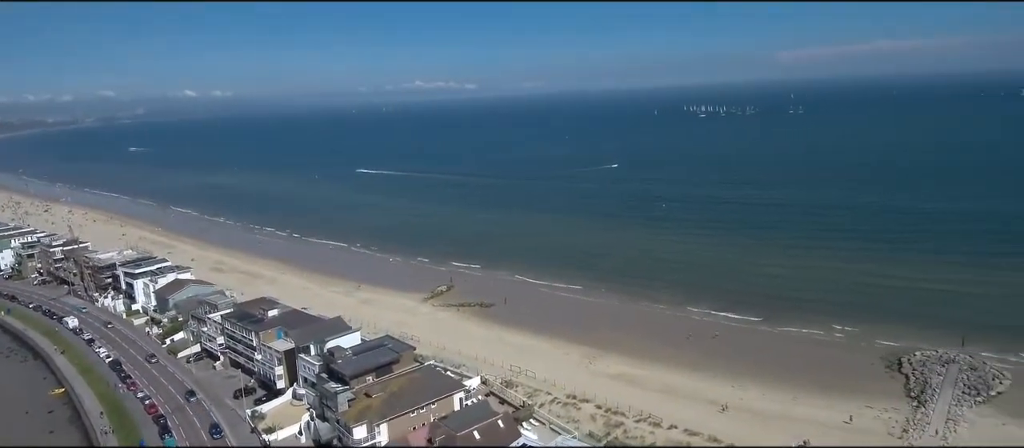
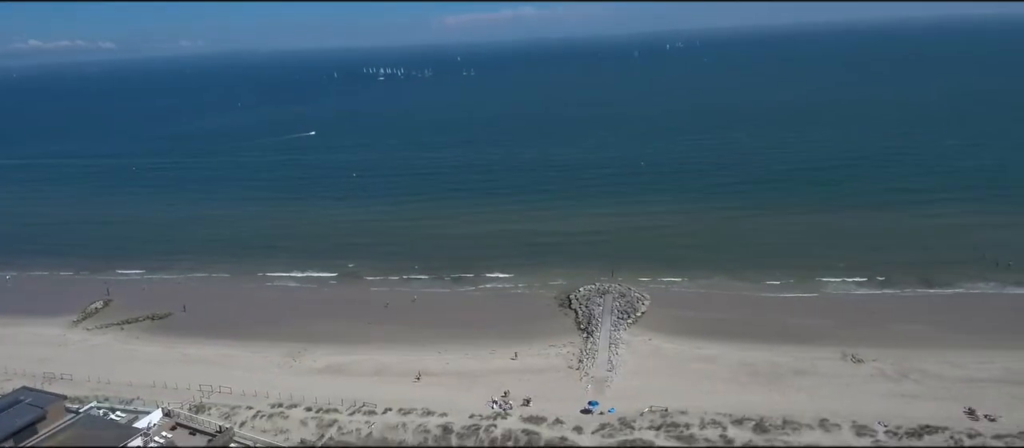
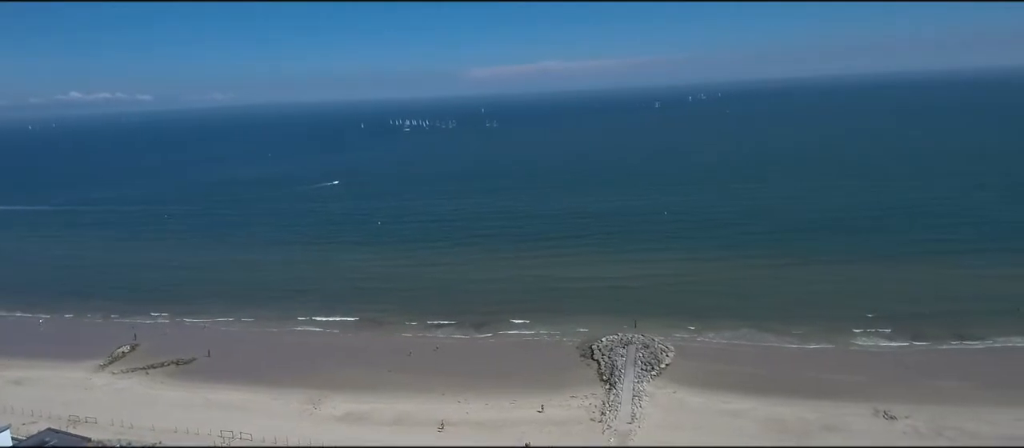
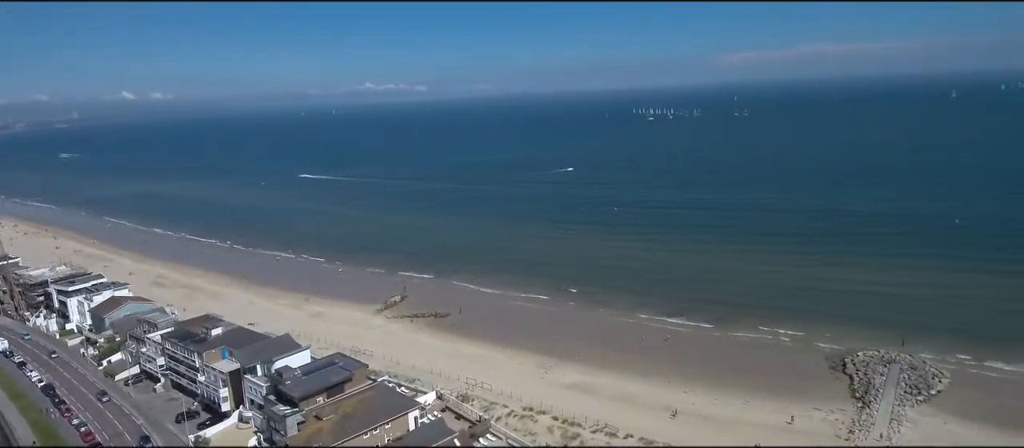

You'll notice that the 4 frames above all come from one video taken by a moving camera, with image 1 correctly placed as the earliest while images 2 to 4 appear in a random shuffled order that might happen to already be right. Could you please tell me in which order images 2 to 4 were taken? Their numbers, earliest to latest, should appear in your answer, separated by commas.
4, 3, 2
